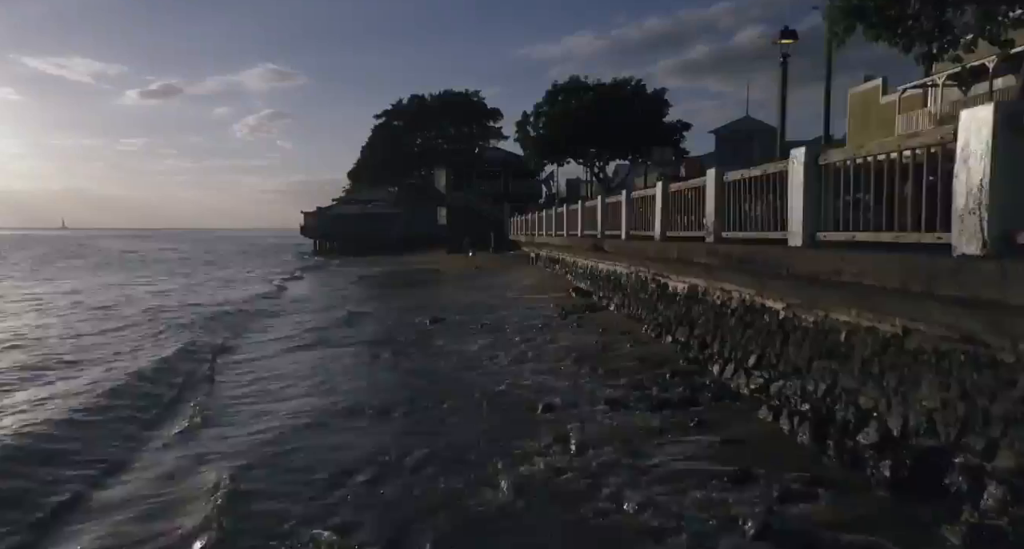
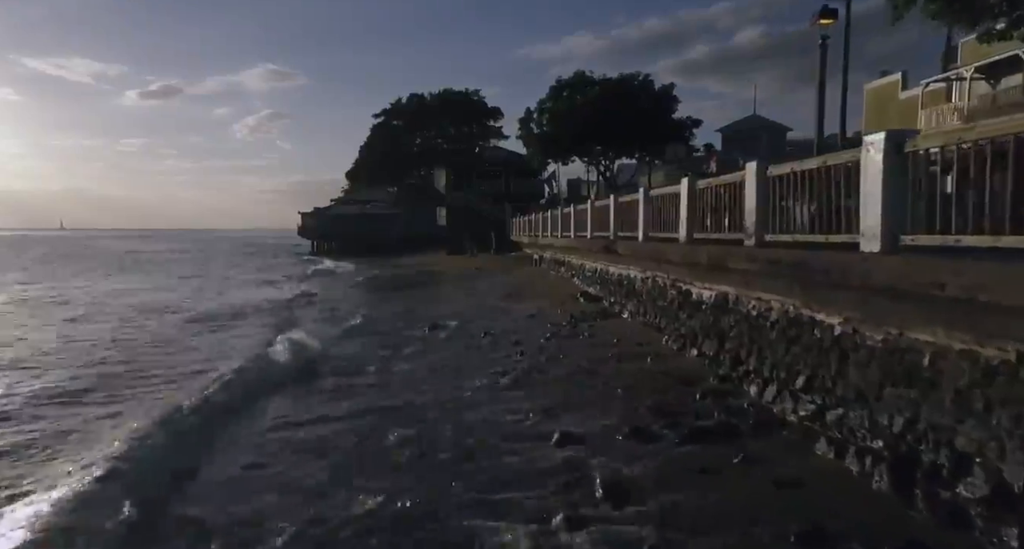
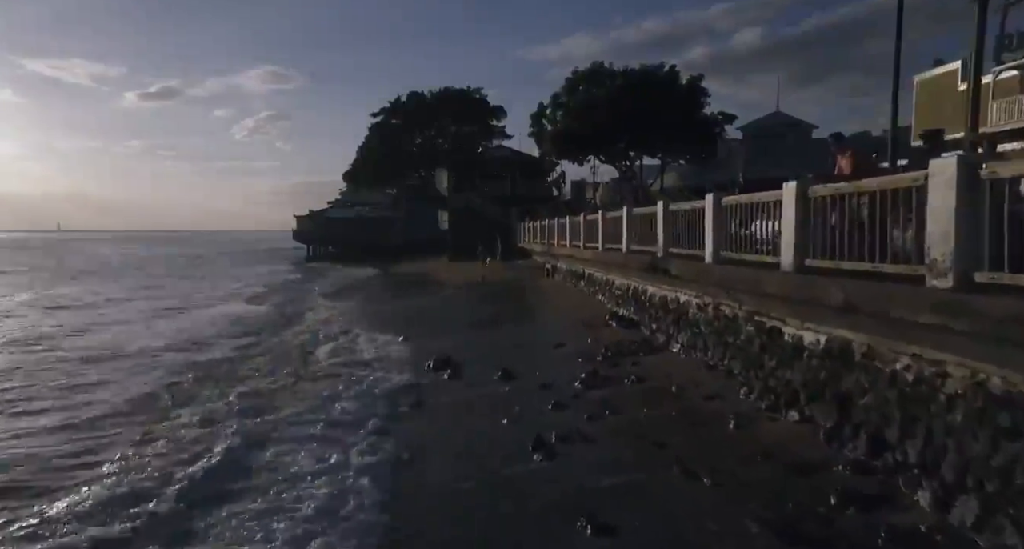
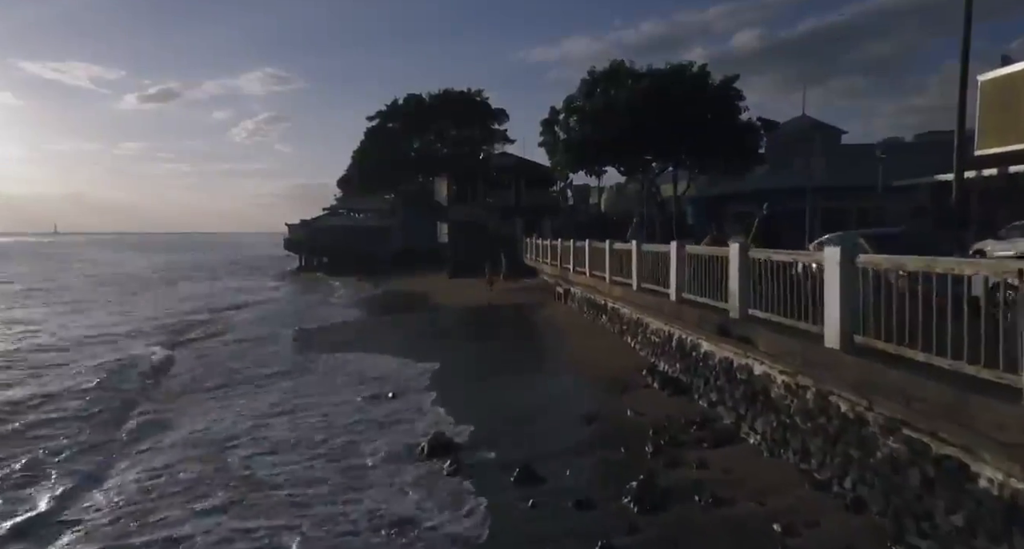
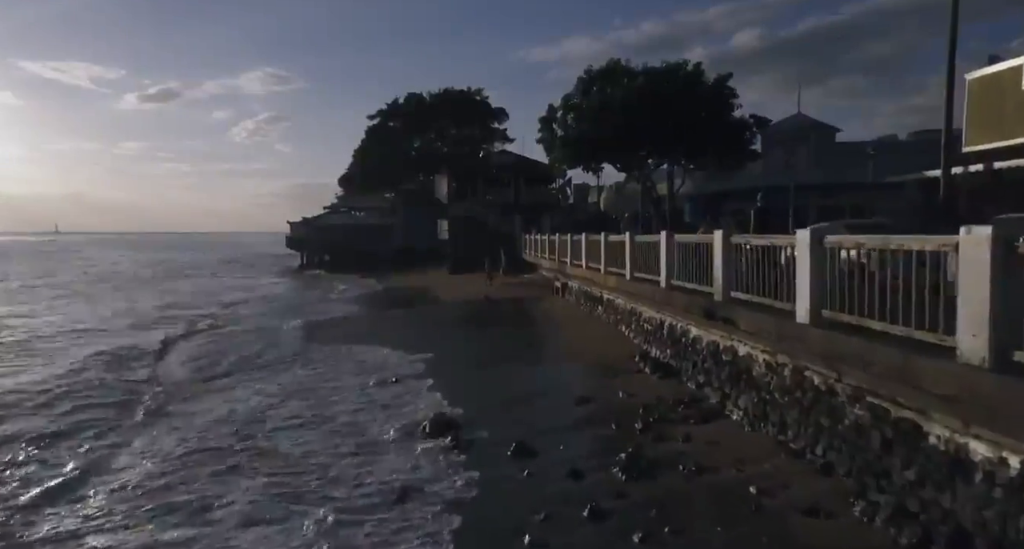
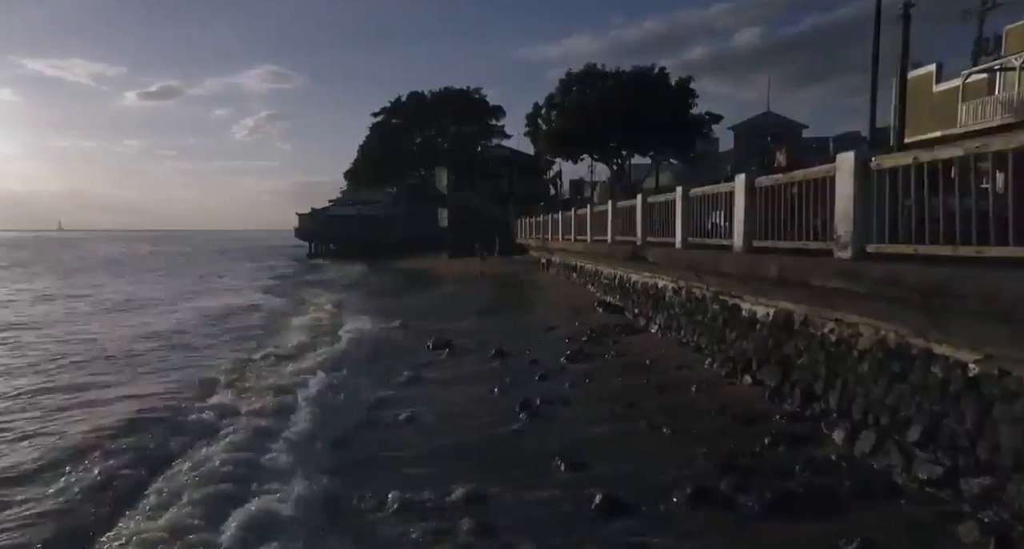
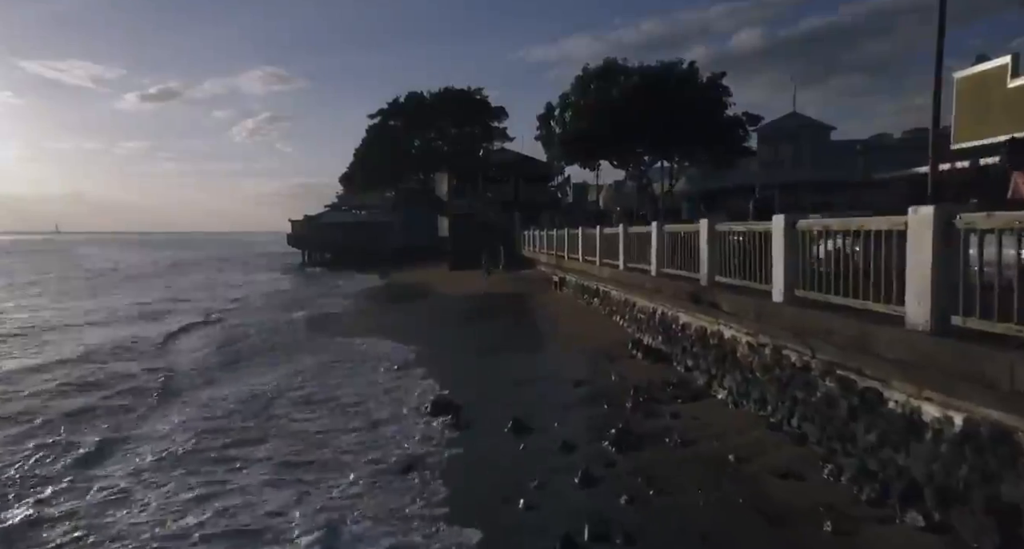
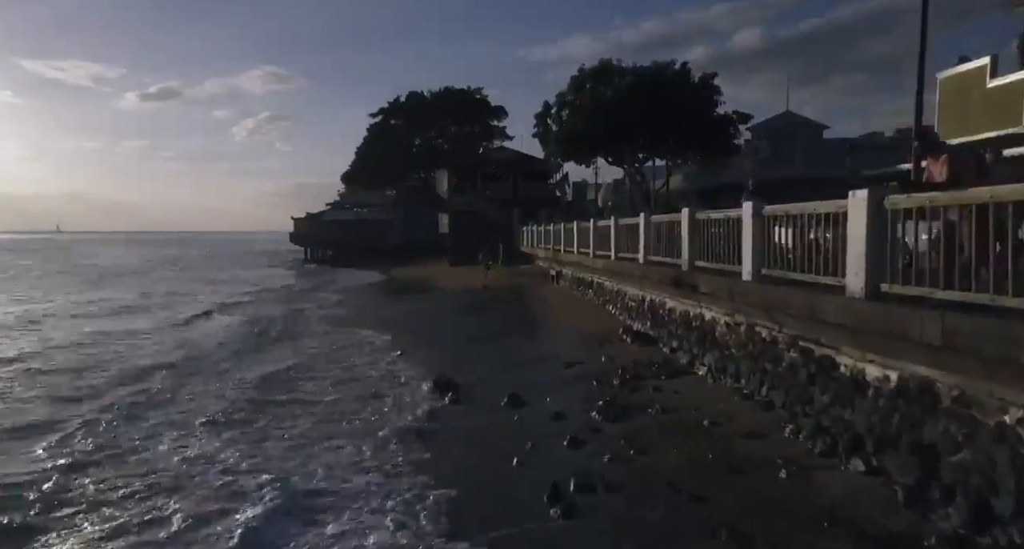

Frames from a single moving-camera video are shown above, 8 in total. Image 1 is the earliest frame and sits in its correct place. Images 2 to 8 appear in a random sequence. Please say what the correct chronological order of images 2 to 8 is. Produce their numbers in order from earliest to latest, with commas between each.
2, 6, 3, 8, 7, 5, 4
